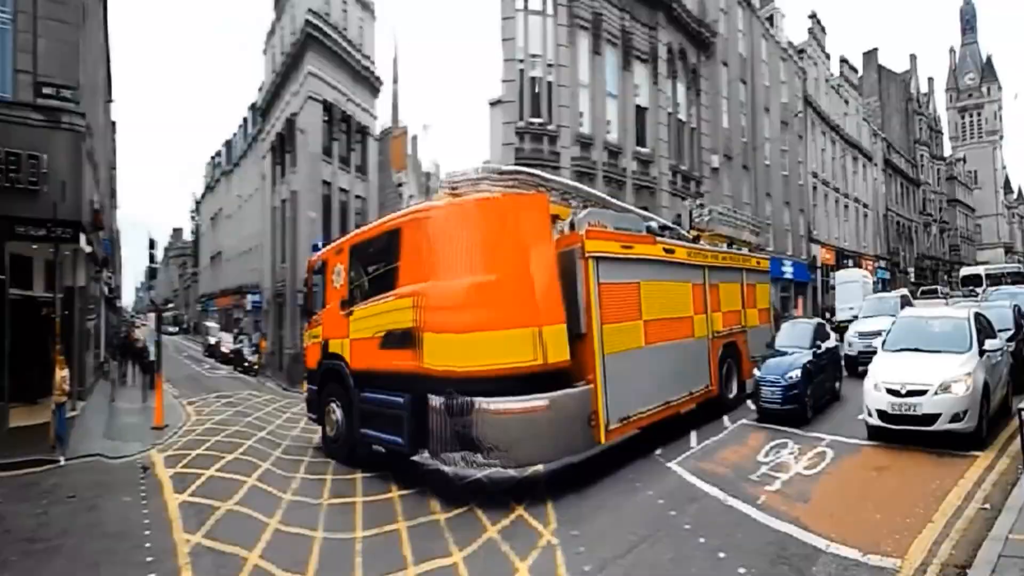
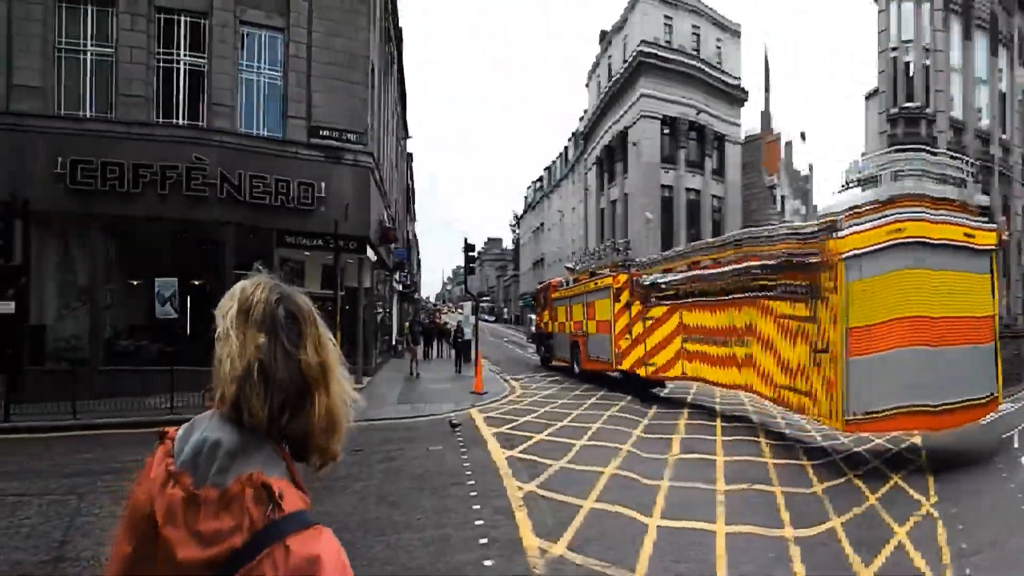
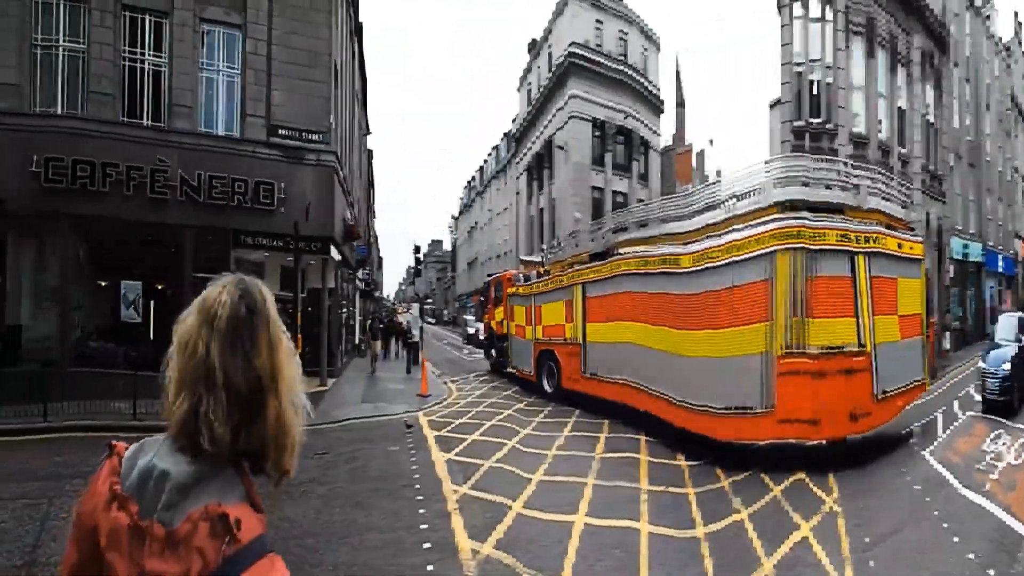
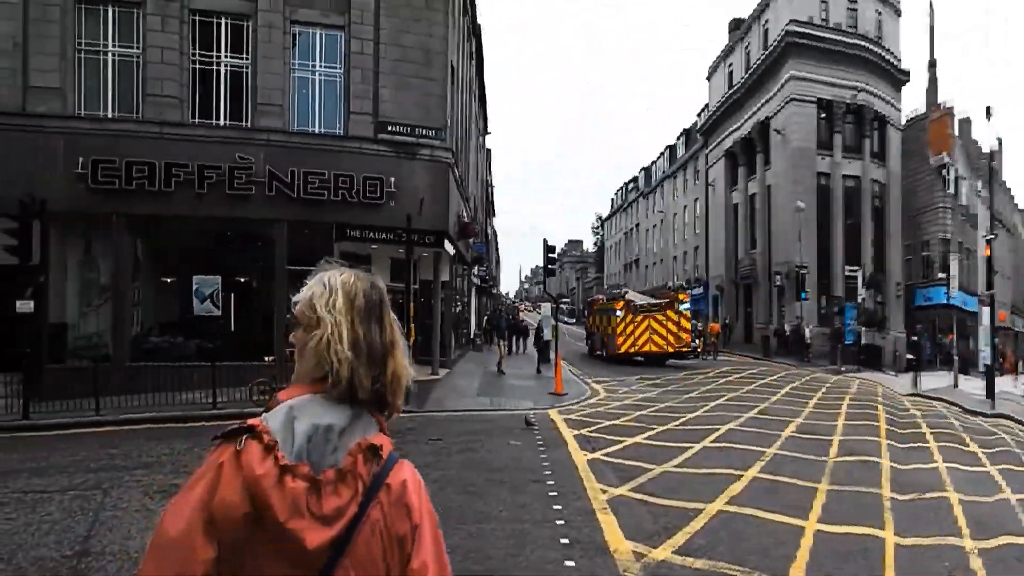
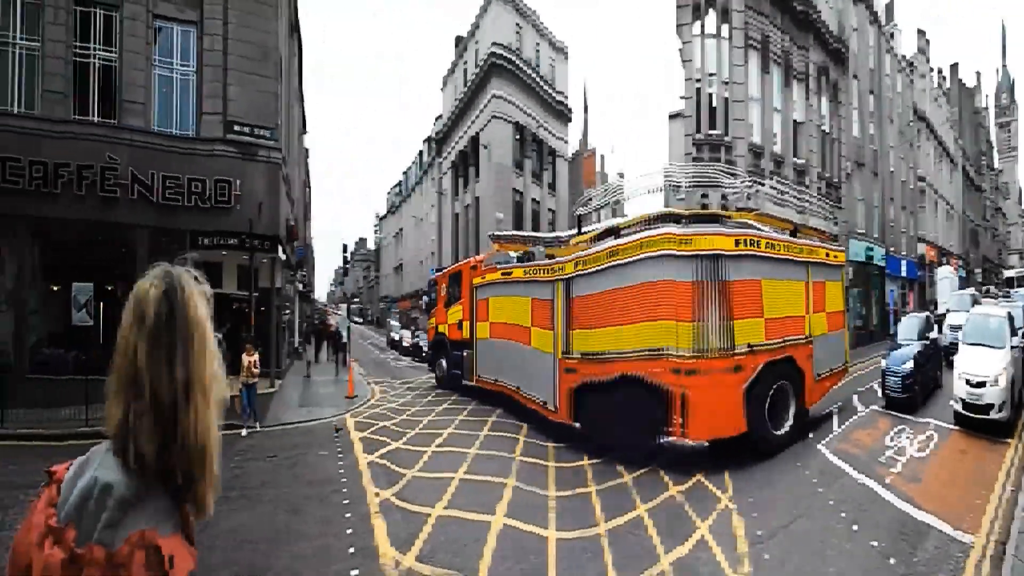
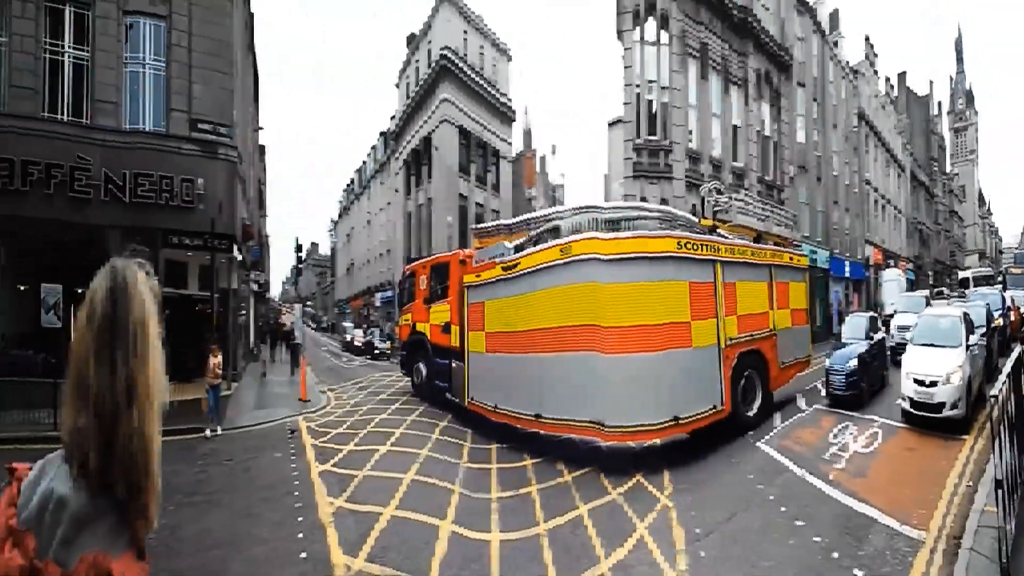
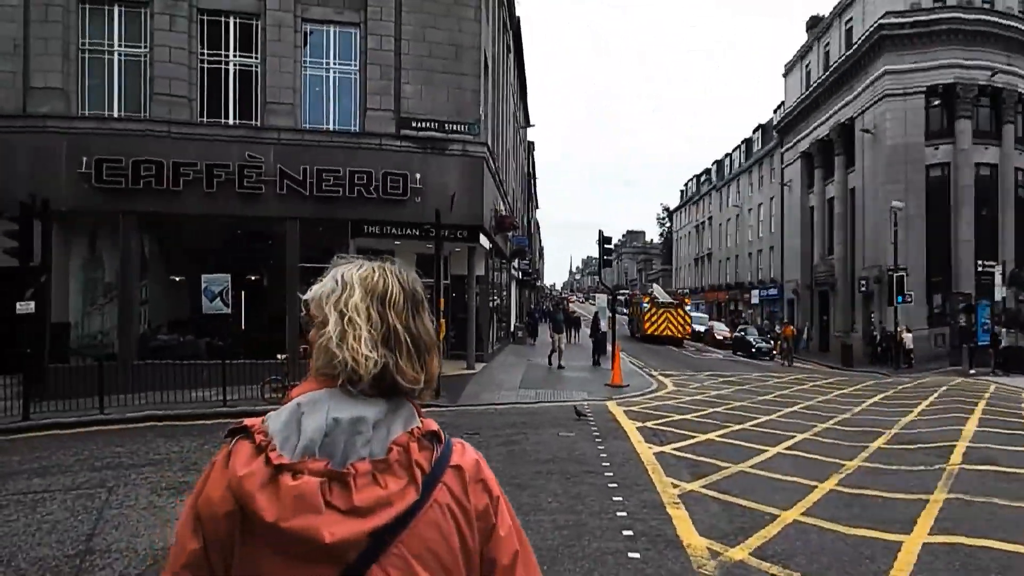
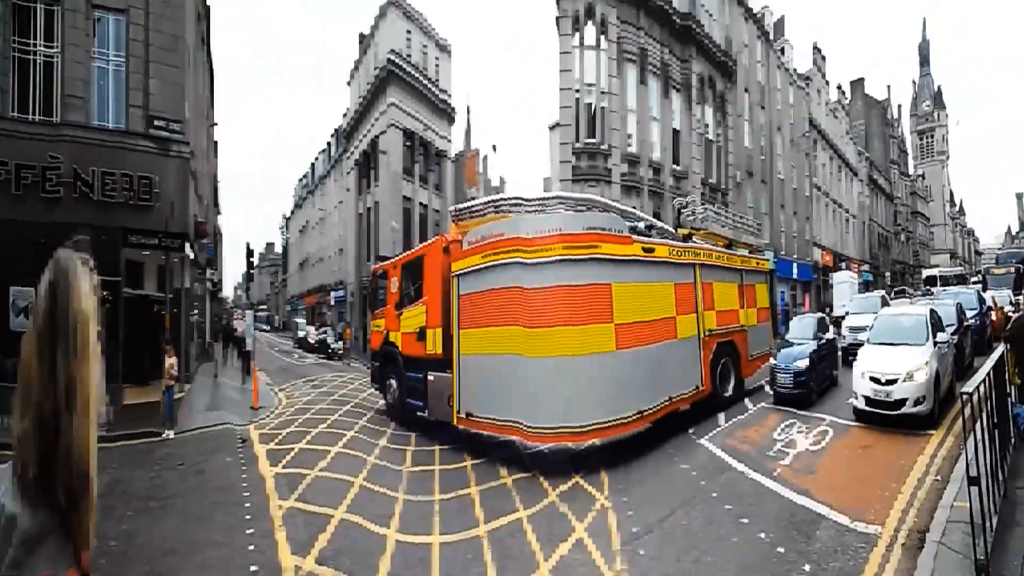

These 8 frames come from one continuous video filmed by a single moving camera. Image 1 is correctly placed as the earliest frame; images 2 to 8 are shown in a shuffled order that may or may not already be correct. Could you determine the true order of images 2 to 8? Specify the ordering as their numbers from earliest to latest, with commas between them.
8, 6, 5, 3, 2, 4, 7
